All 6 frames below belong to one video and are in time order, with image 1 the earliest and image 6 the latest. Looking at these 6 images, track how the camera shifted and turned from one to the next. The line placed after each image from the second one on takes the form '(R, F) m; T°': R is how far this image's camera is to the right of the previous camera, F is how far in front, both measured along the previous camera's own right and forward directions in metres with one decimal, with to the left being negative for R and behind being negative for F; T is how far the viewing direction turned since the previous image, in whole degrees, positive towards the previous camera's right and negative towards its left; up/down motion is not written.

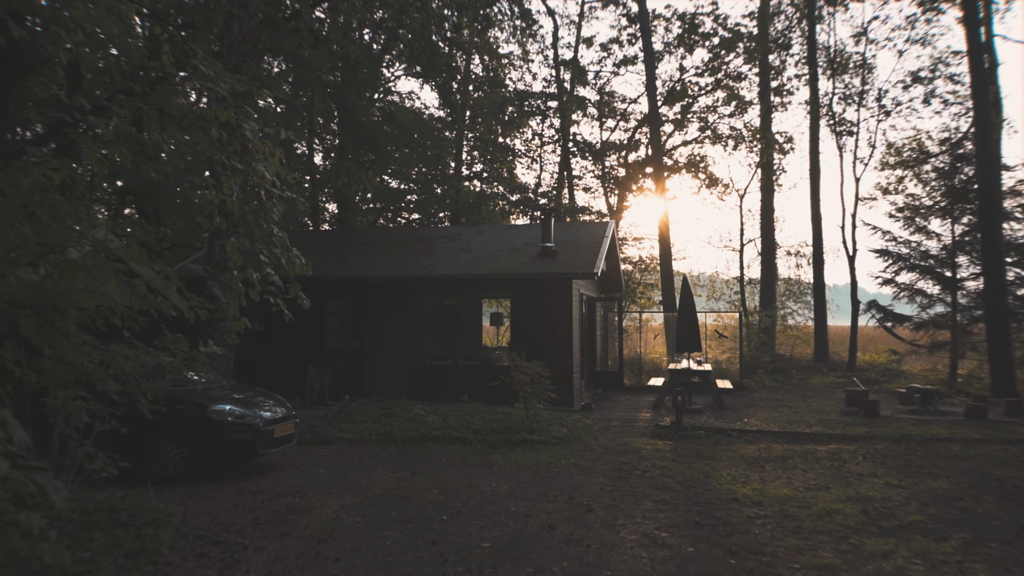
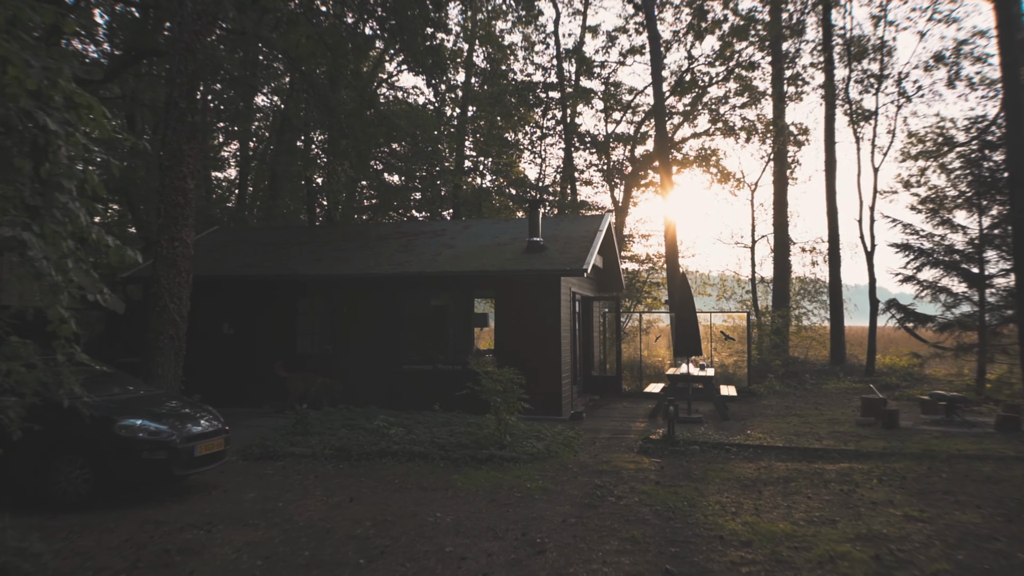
(+0.5, +1.0) m; -1°
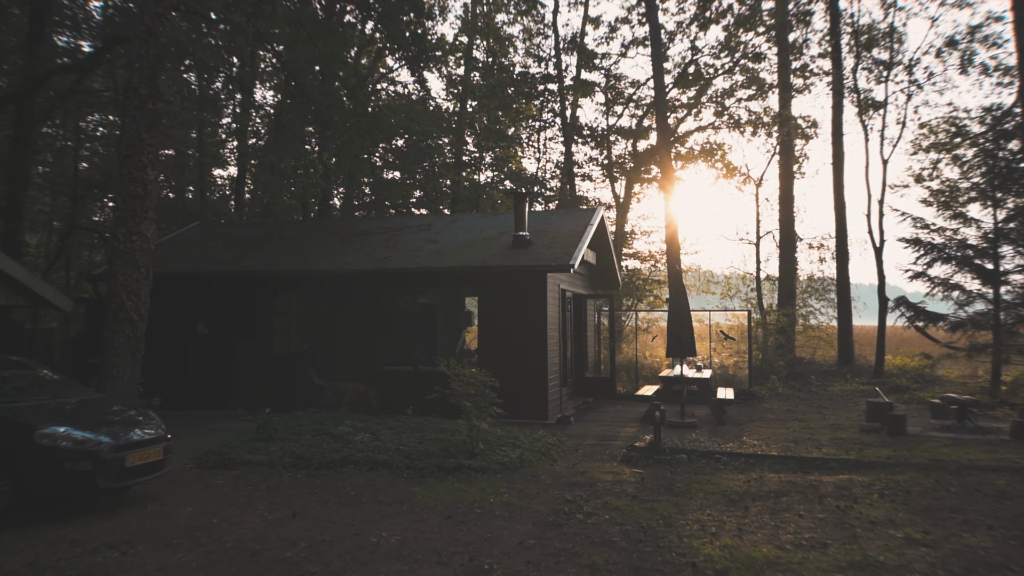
(+0.4, +0.6) m; -1°
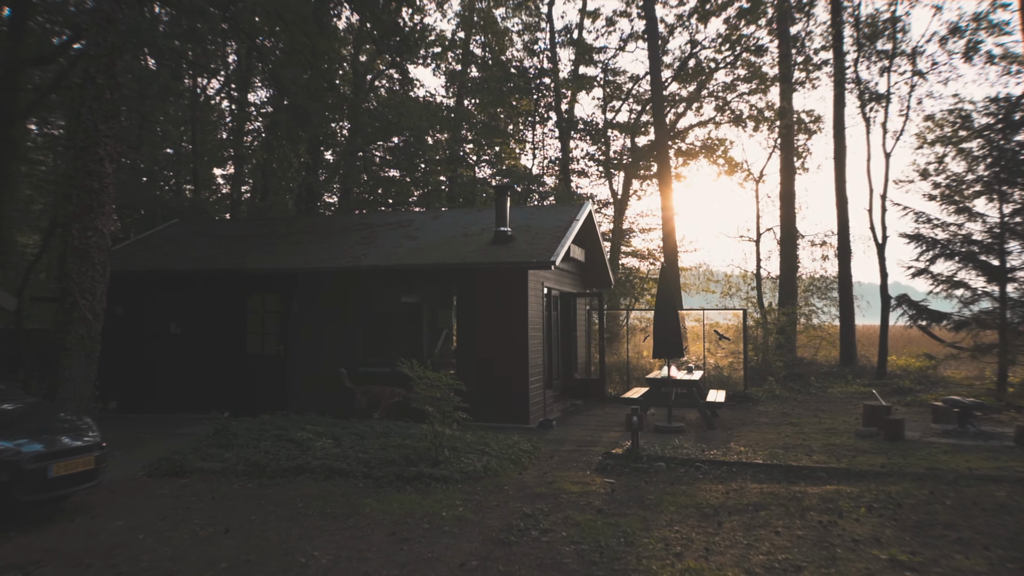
(+0.4, +0.5) m; -1°
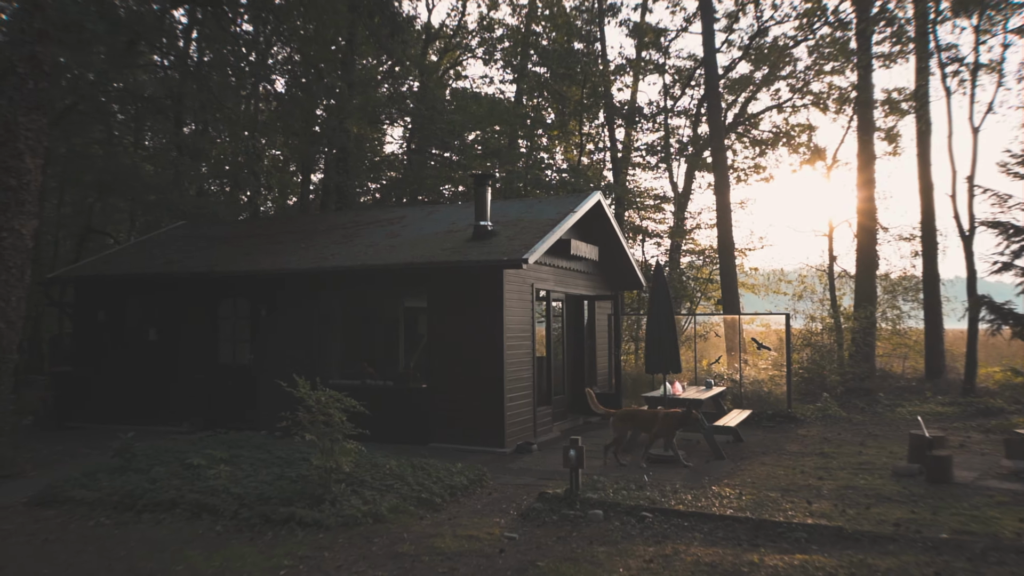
(+1.5, +1.5) m; -8°
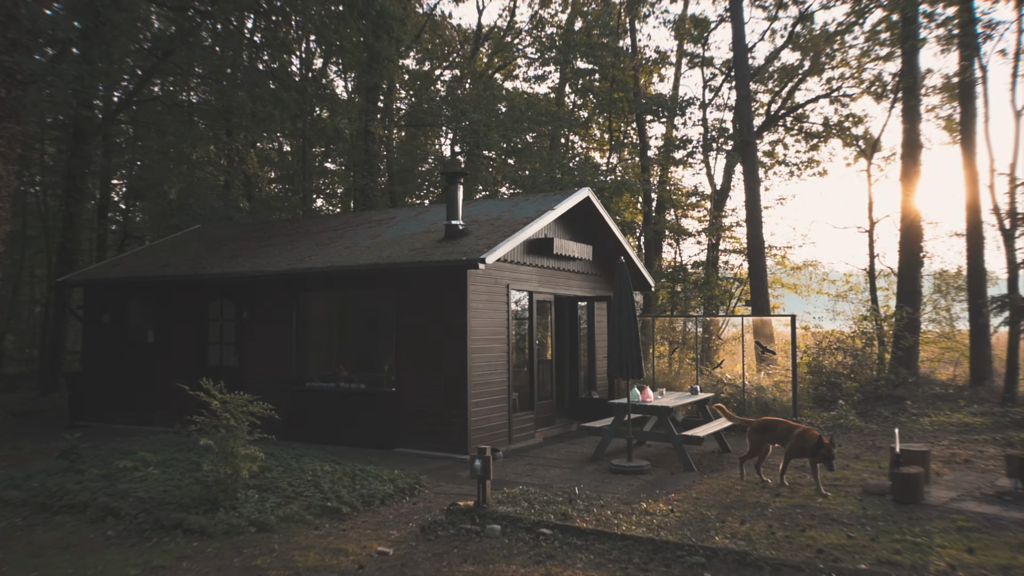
(+1.3, +0.4) m; -6°
